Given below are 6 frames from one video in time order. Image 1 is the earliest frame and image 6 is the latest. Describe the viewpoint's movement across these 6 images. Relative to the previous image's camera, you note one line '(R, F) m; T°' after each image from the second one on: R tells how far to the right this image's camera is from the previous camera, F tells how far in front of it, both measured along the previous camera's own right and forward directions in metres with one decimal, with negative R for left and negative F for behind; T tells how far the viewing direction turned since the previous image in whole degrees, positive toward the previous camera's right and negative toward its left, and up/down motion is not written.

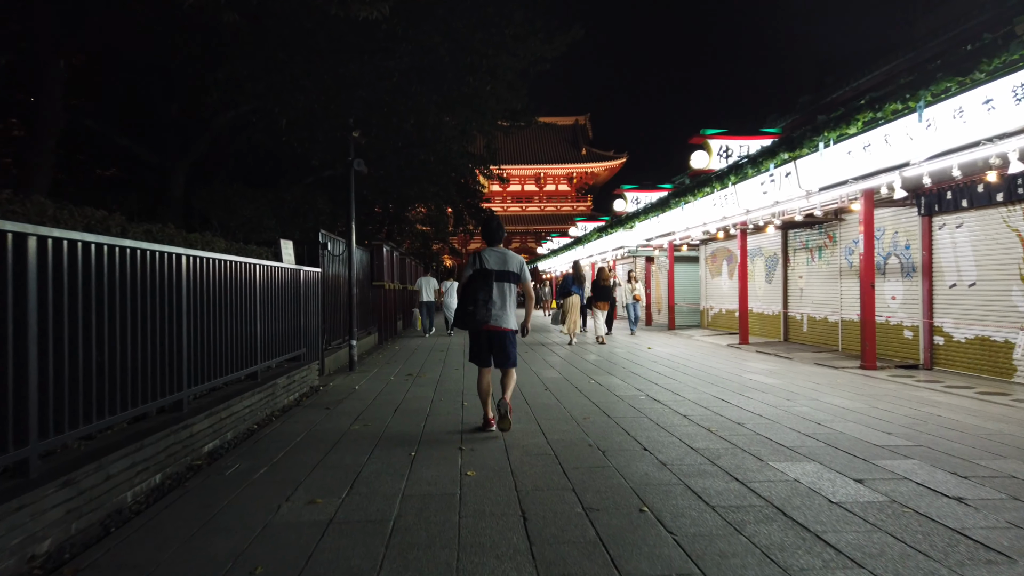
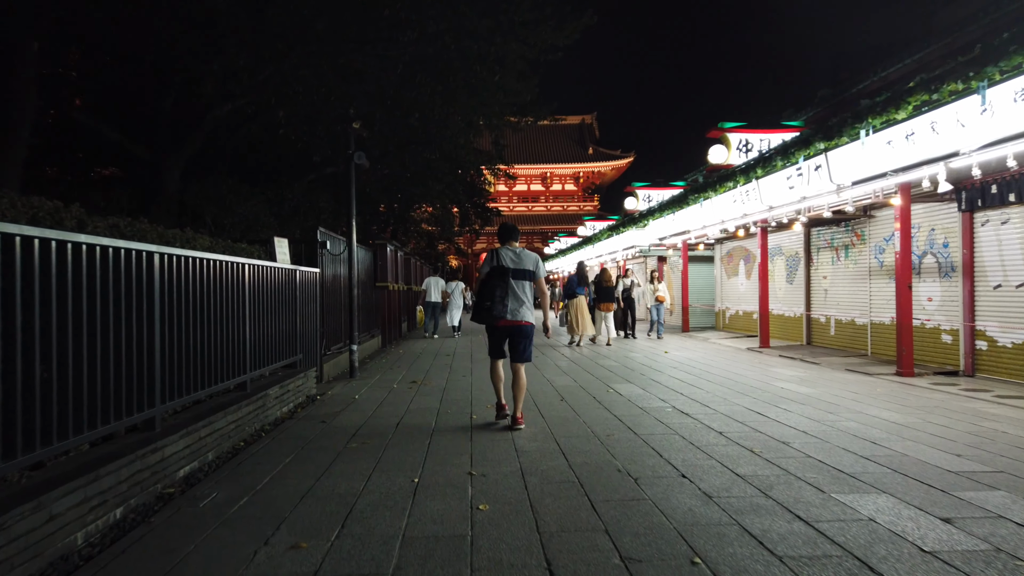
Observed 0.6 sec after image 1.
(-0.1, +0.5) m; 0°
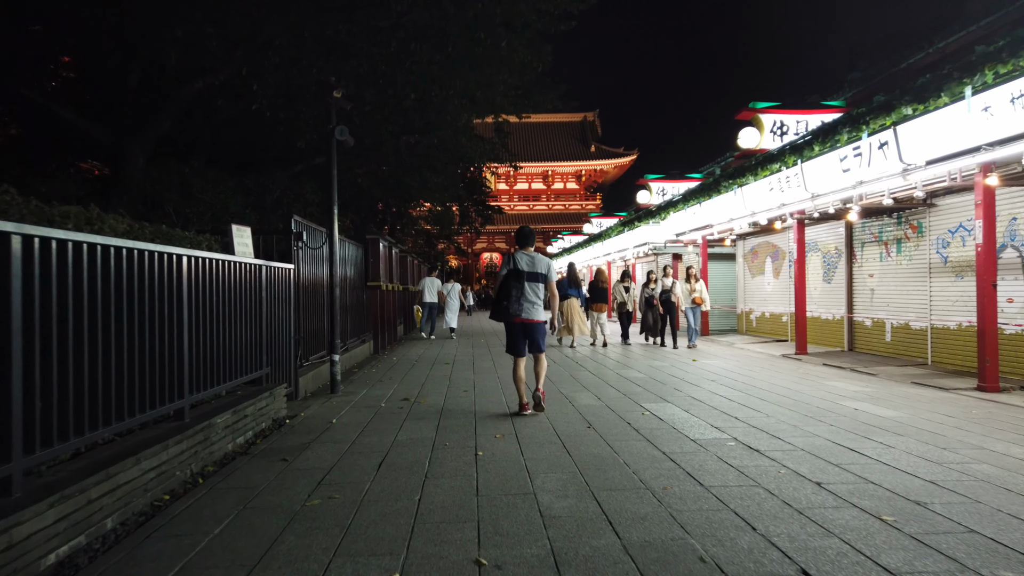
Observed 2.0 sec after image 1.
(-0.1, +1.3) m; 0°
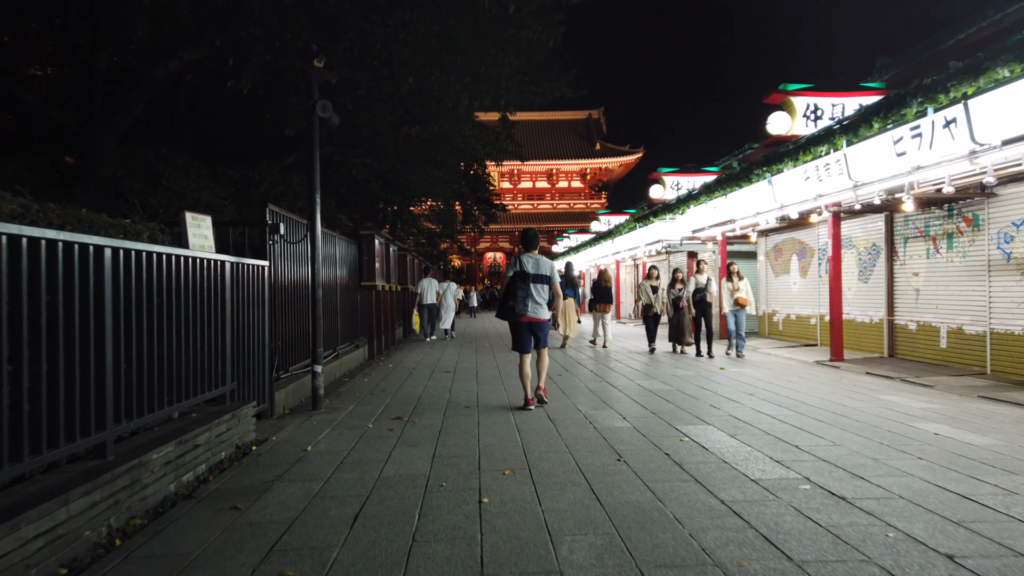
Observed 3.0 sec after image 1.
(0.0, +0.9) m; 0°
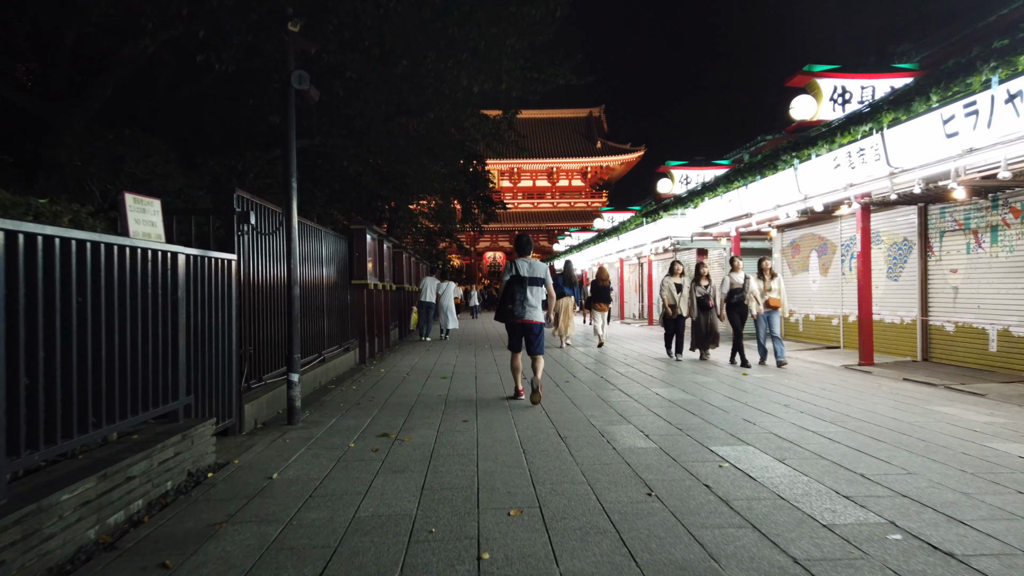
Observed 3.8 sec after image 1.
(0.0, +0.7) m; 0°
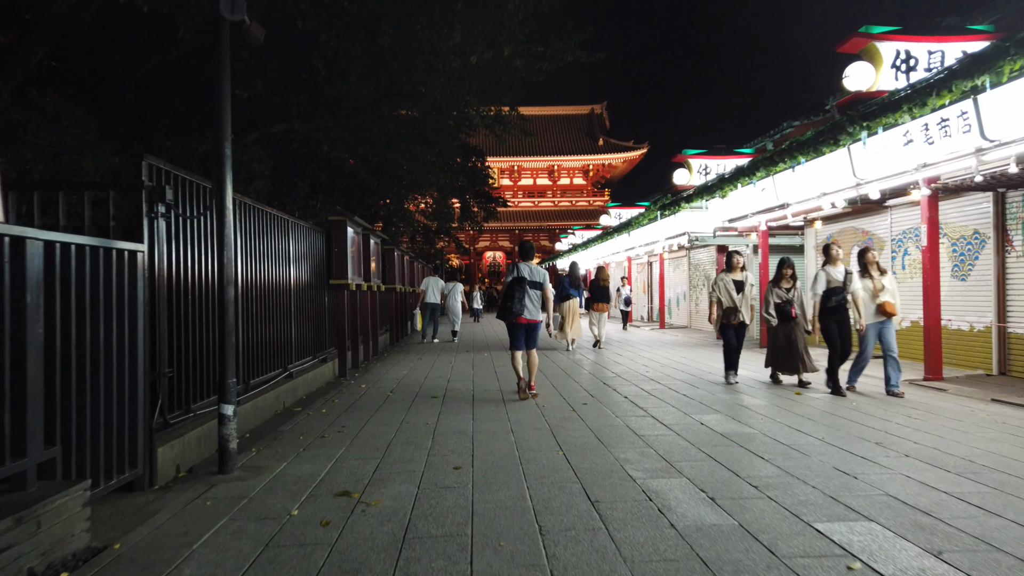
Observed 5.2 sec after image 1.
(0.0, +1.3) m; 0°
